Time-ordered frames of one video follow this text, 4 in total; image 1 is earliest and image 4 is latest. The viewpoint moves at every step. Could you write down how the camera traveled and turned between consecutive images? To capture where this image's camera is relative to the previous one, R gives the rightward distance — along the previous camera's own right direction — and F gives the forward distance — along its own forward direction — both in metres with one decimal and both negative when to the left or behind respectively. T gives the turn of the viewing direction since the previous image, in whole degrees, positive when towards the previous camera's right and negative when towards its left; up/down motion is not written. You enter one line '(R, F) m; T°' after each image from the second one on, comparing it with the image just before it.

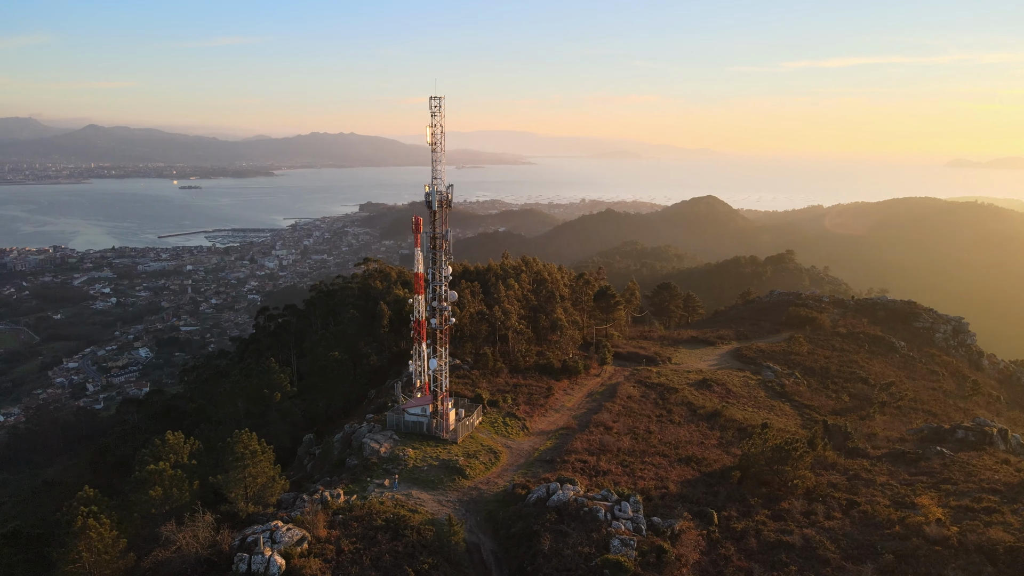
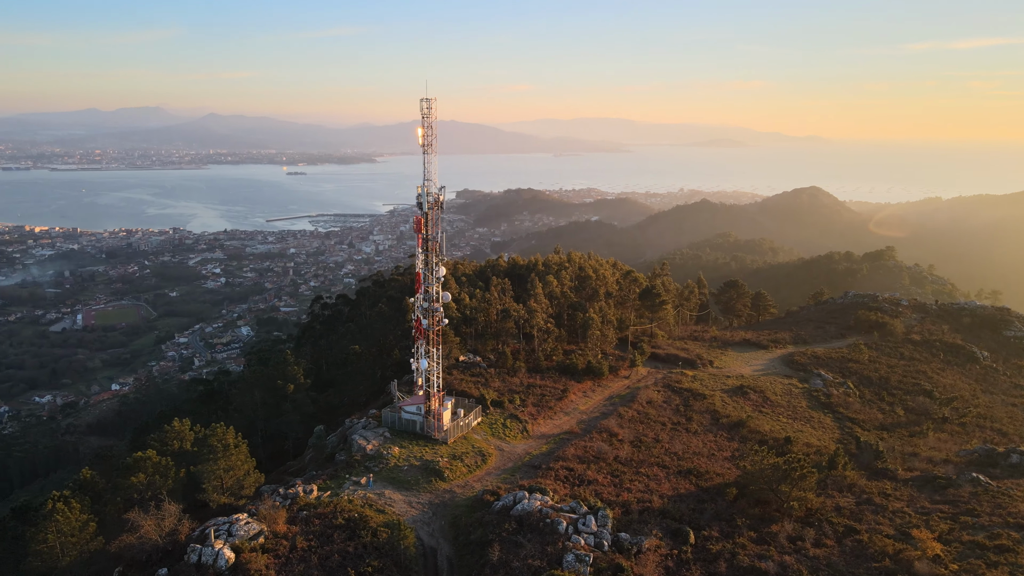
(+2.0, +0.2) m; -7°
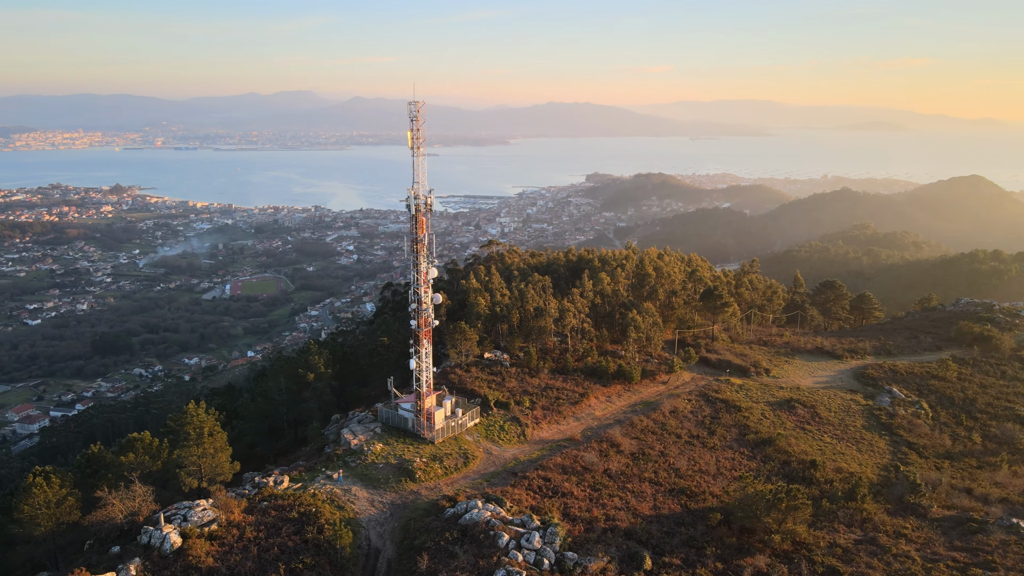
(+2.7, +0.4) m; -10°
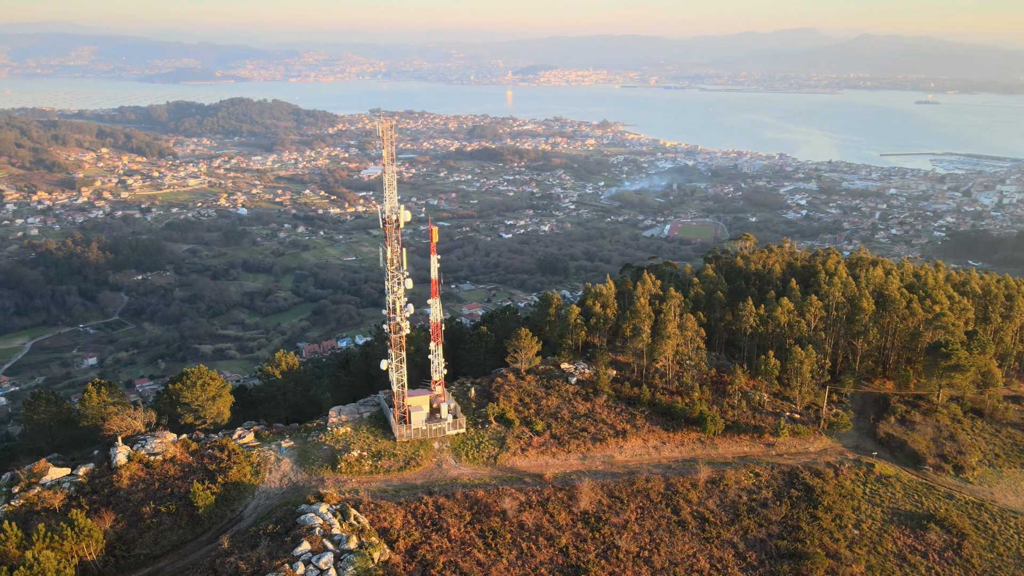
(+9.0, +3.2) m; -33°
